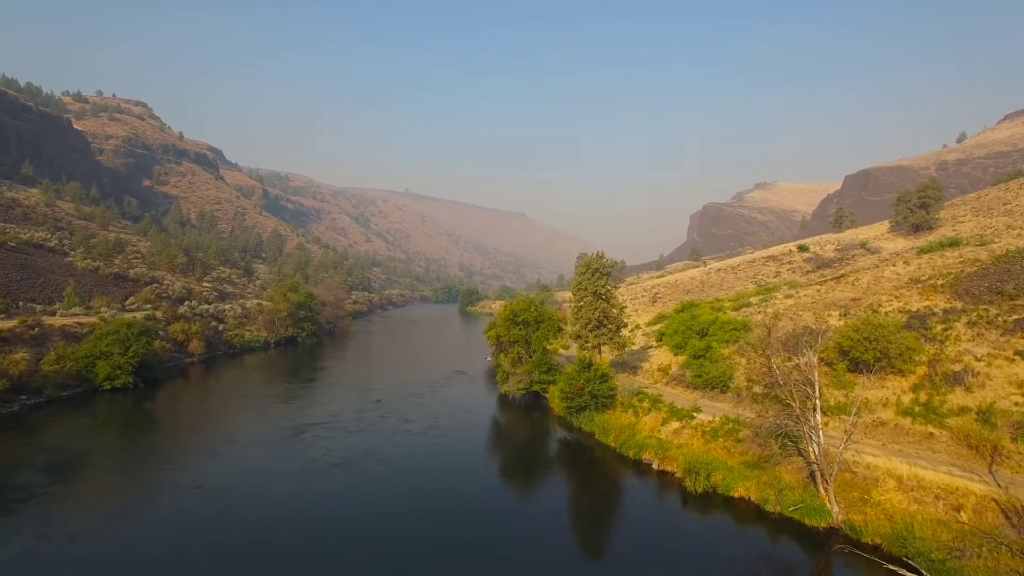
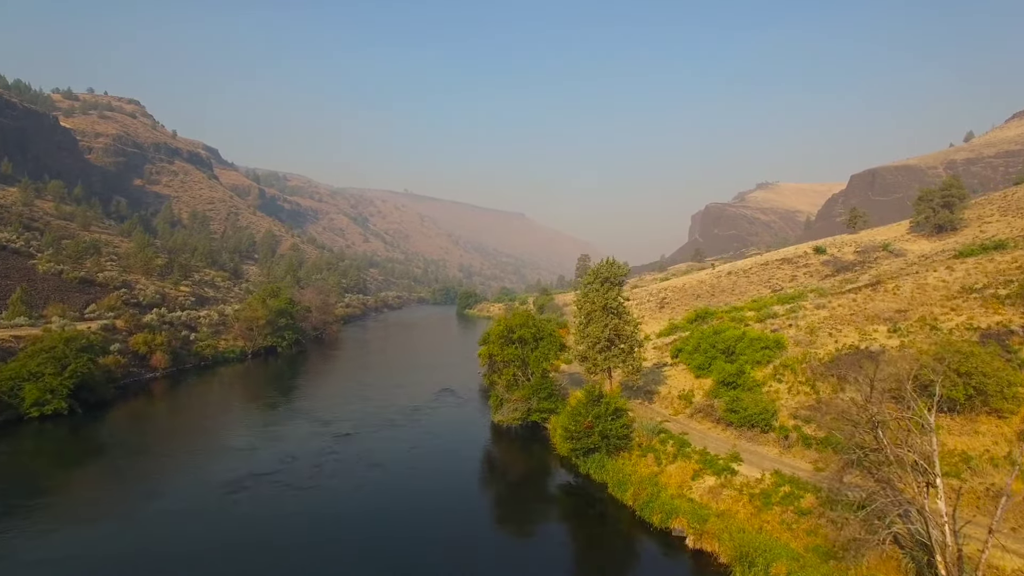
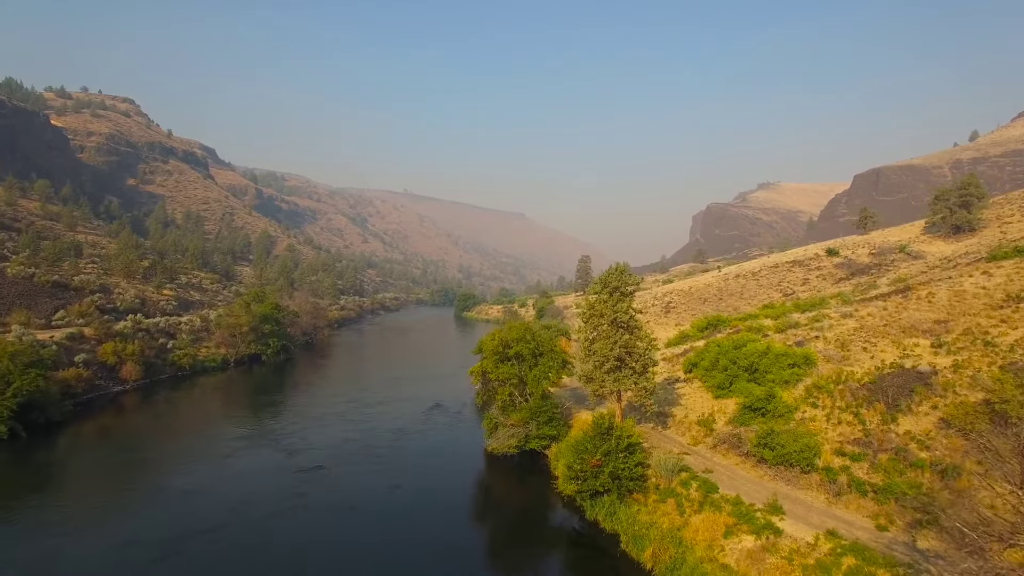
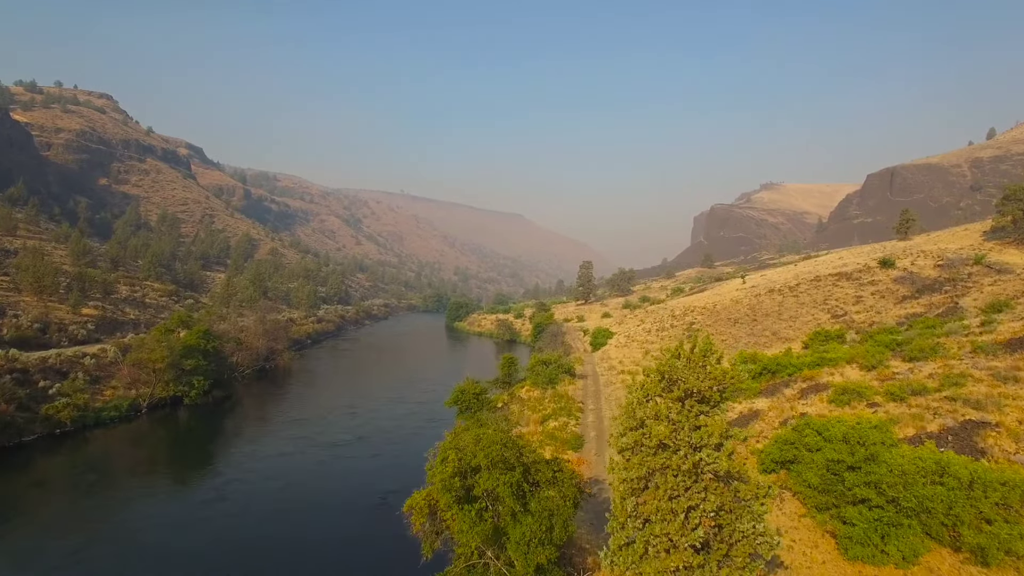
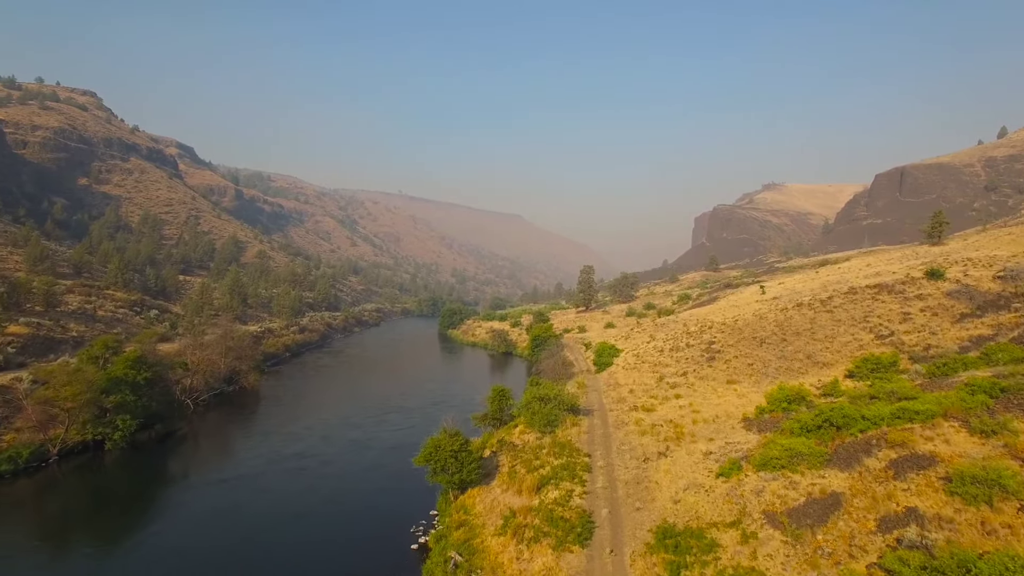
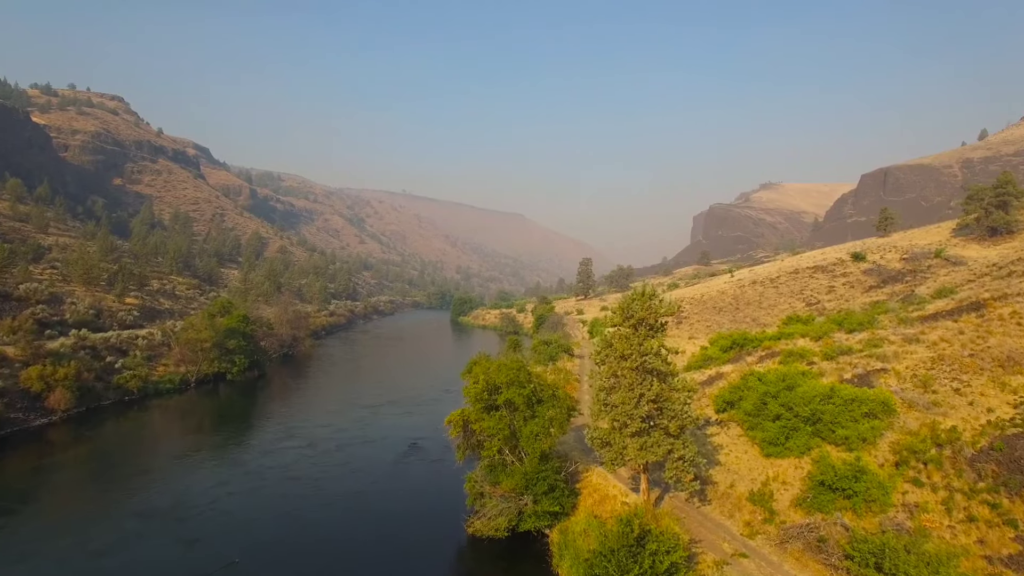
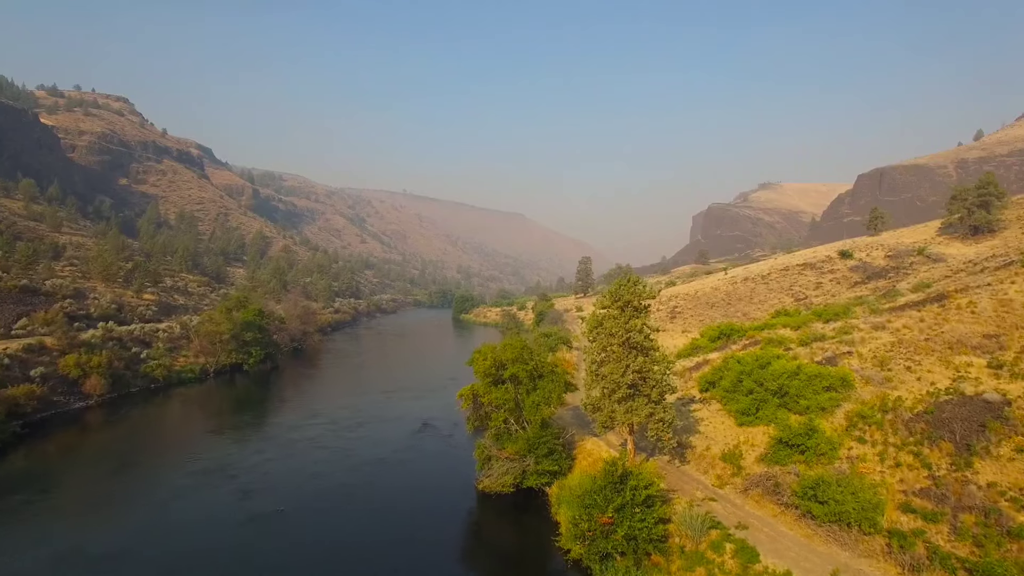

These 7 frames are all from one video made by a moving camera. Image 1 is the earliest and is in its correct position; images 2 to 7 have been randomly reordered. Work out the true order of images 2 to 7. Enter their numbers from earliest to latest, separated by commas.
2, 3, 7, 6, 4, 5
